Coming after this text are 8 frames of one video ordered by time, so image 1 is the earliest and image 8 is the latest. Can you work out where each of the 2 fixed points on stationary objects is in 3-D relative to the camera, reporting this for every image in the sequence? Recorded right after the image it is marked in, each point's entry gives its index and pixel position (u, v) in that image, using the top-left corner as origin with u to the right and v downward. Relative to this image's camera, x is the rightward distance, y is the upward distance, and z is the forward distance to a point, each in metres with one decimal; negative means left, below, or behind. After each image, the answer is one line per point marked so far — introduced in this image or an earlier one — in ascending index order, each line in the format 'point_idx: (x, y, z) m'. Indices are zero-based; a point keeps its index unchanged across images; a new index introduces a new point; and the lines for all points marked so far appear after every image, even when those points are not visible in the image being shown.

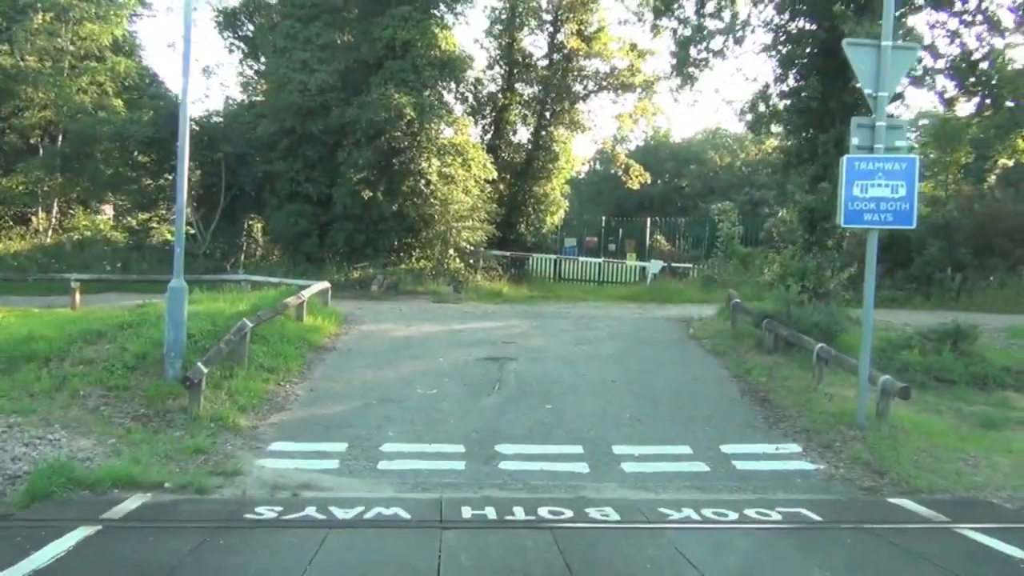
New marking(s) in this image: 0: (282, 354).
0: (-2.7, -0.8, +10.8) m
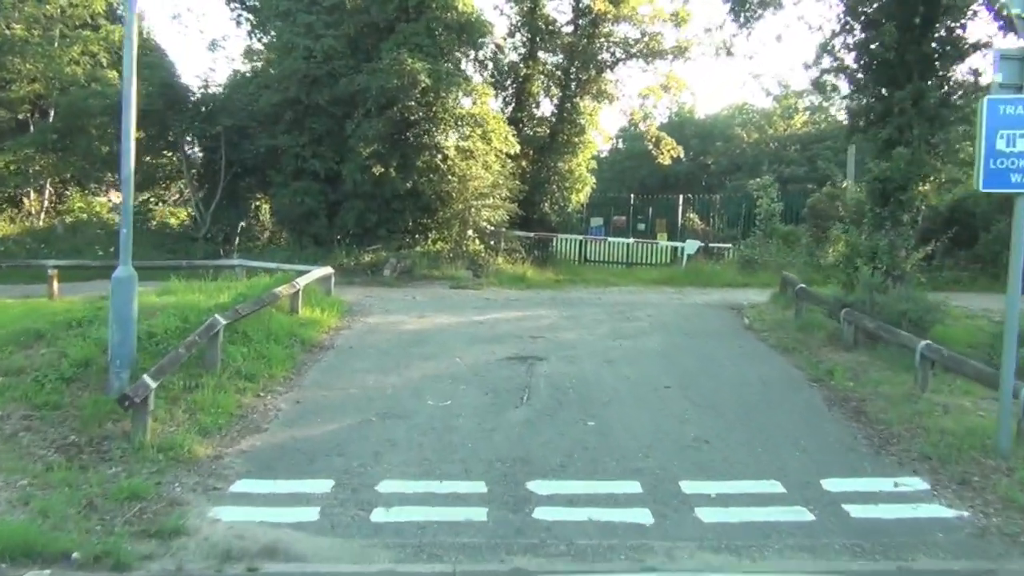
0: (-2.4, -0.7, +9.0) m
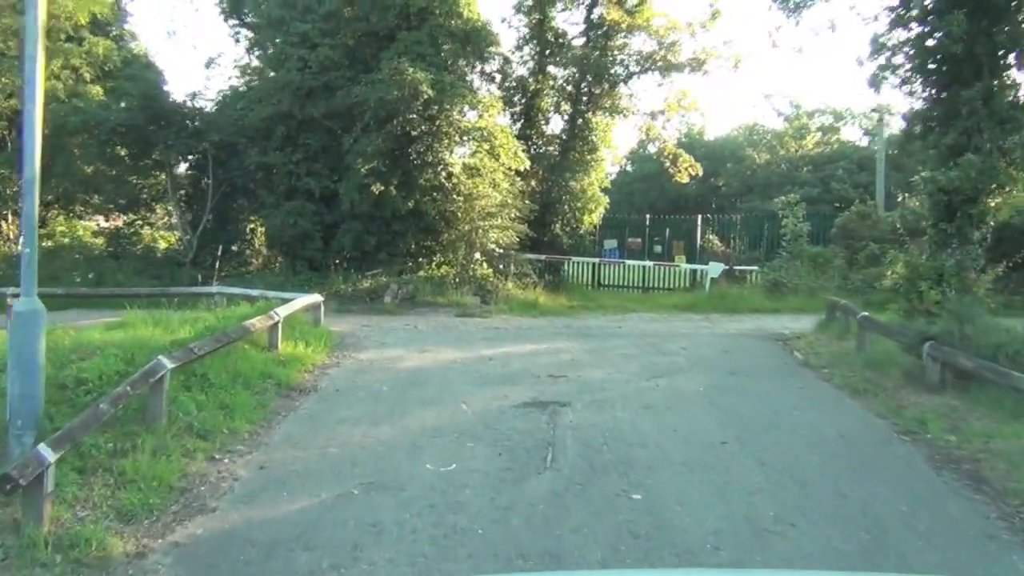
0: (-2.2, -0.9, +7.3) m
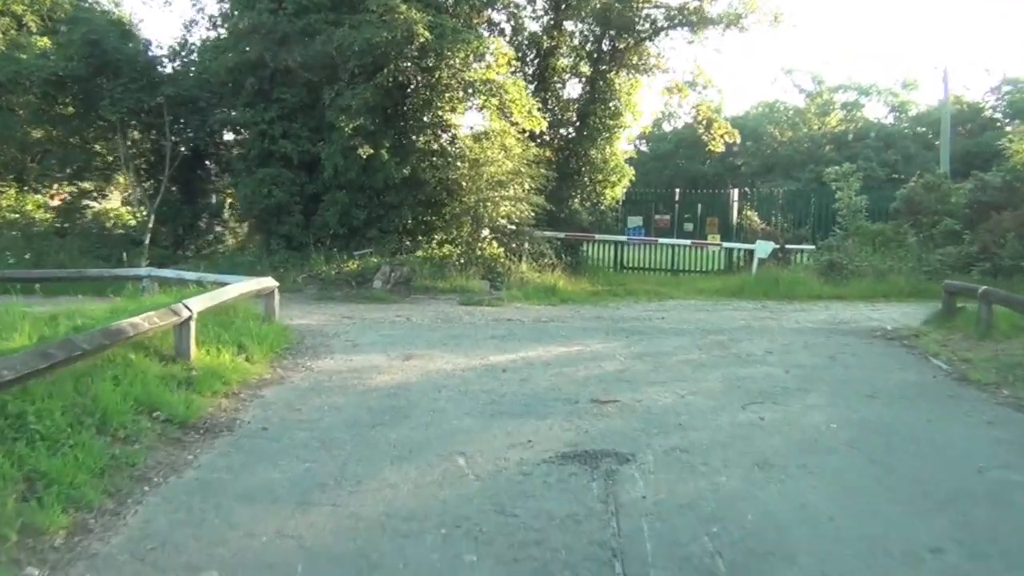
0: (-2.1, -0.8, +4.2) m
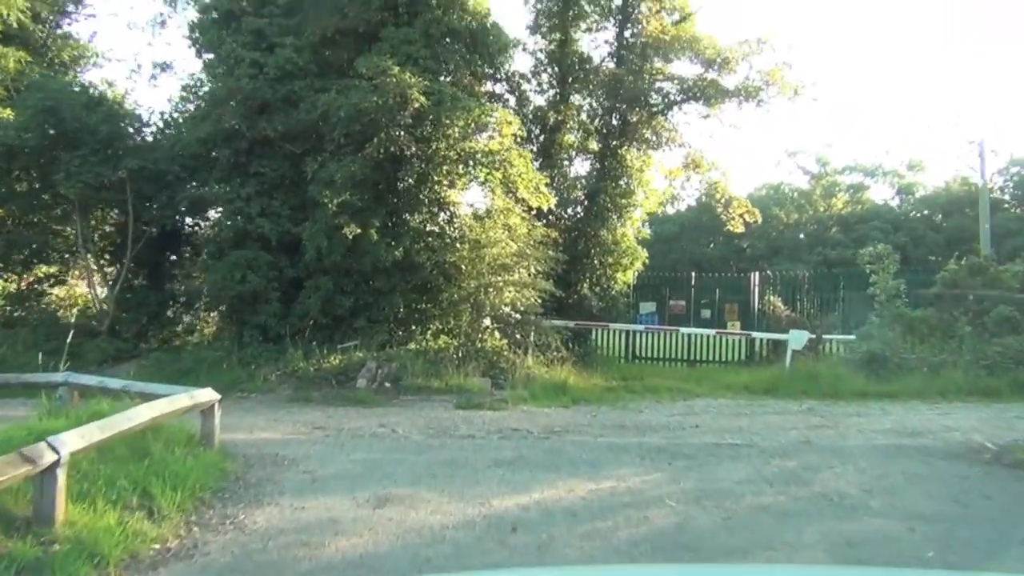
0: (-2.0, -1.2, +2.0) m
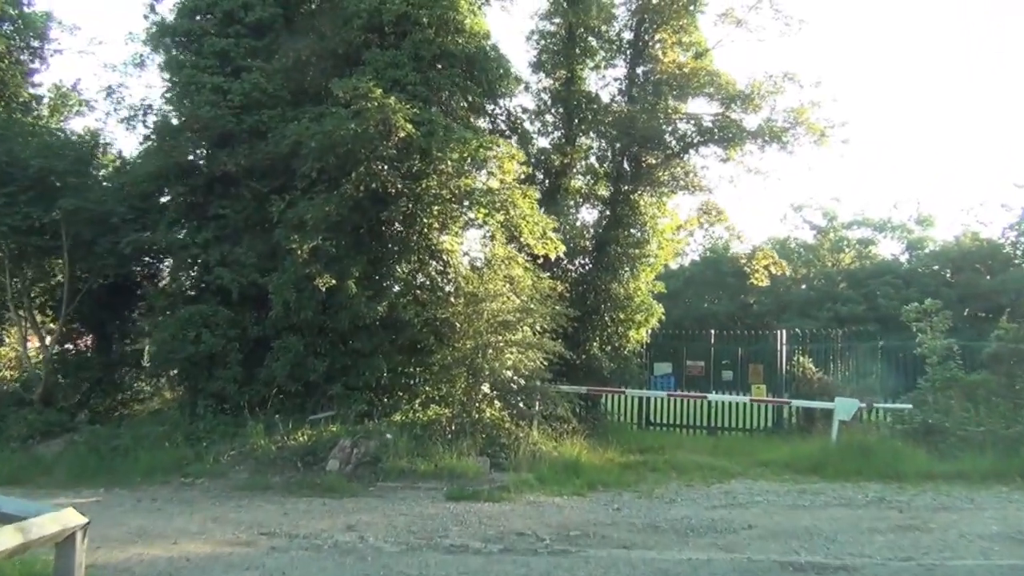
0: (-2.0, -1.3, -0.3) m
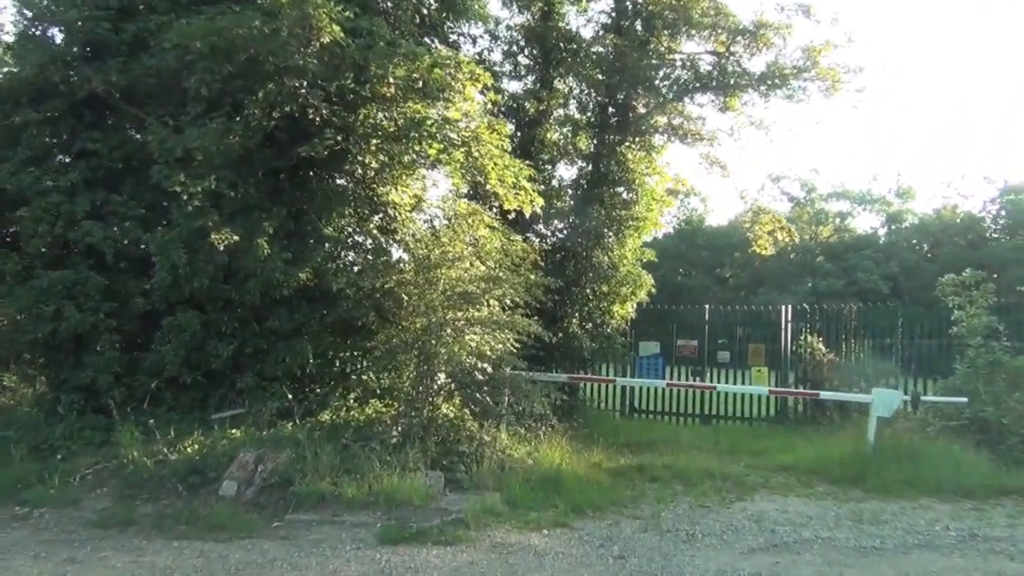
0: (-1.9, -1.2, -3.3) m
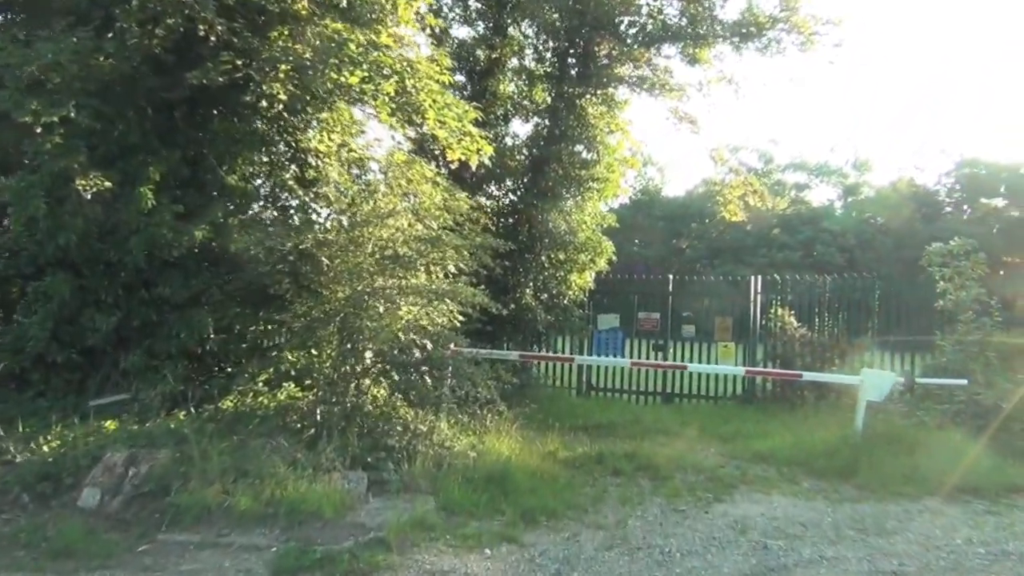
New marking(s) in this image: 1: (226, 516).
0: (-1.8, -1.3, -5.0) m
1: (-1.9, -1.6, +6.5) m
